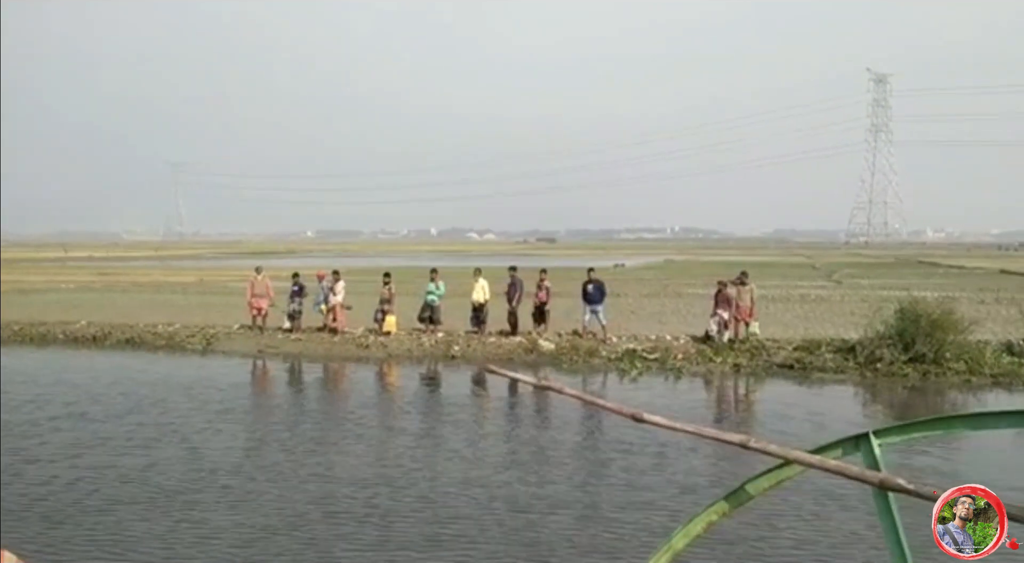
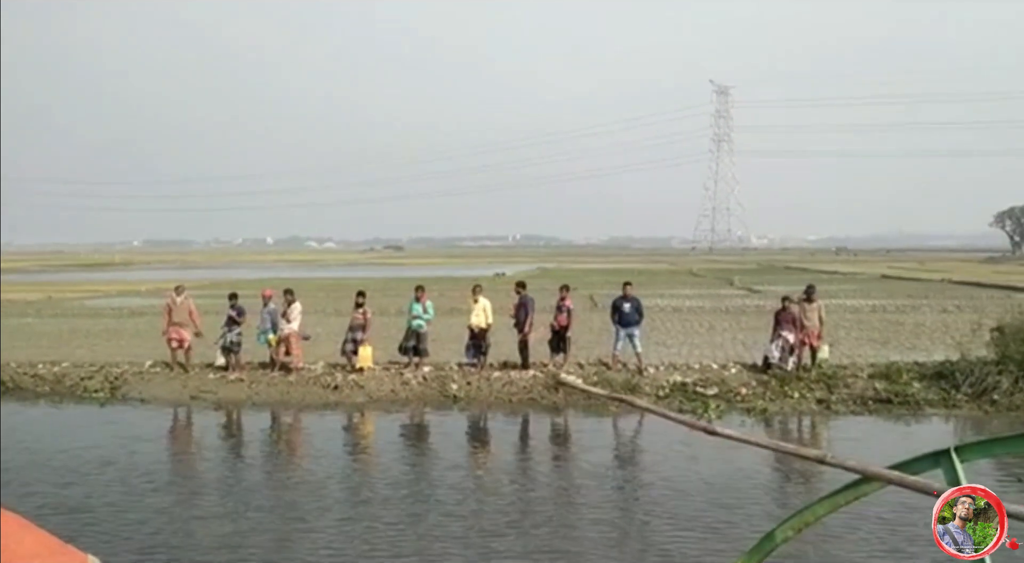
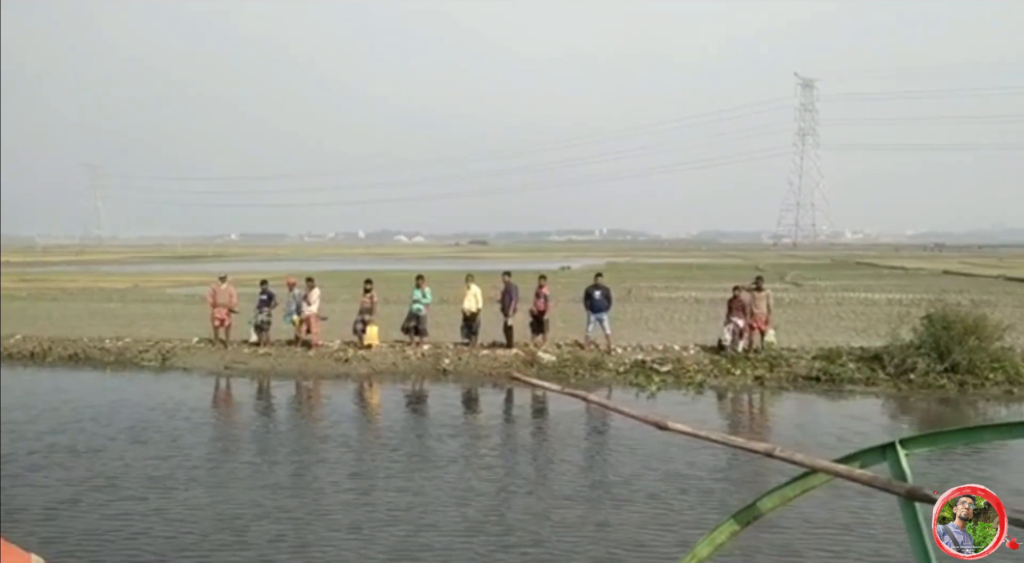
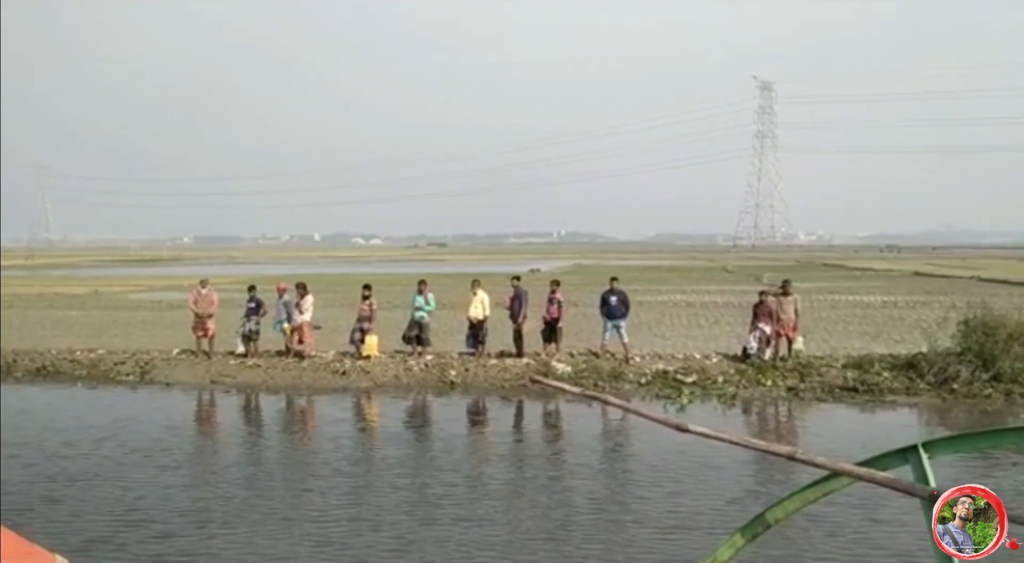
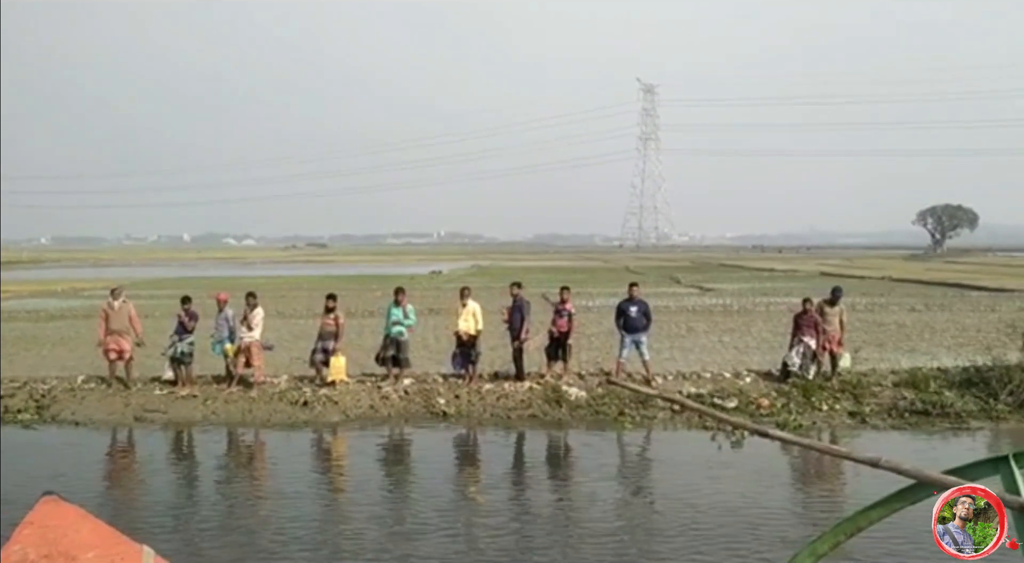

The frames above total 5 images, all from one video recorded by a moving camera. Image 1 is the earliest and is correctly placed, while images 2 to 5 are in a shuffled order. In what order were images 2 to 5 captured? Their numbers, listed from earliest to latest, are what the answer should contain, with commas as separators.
3, 4, 2, 5
